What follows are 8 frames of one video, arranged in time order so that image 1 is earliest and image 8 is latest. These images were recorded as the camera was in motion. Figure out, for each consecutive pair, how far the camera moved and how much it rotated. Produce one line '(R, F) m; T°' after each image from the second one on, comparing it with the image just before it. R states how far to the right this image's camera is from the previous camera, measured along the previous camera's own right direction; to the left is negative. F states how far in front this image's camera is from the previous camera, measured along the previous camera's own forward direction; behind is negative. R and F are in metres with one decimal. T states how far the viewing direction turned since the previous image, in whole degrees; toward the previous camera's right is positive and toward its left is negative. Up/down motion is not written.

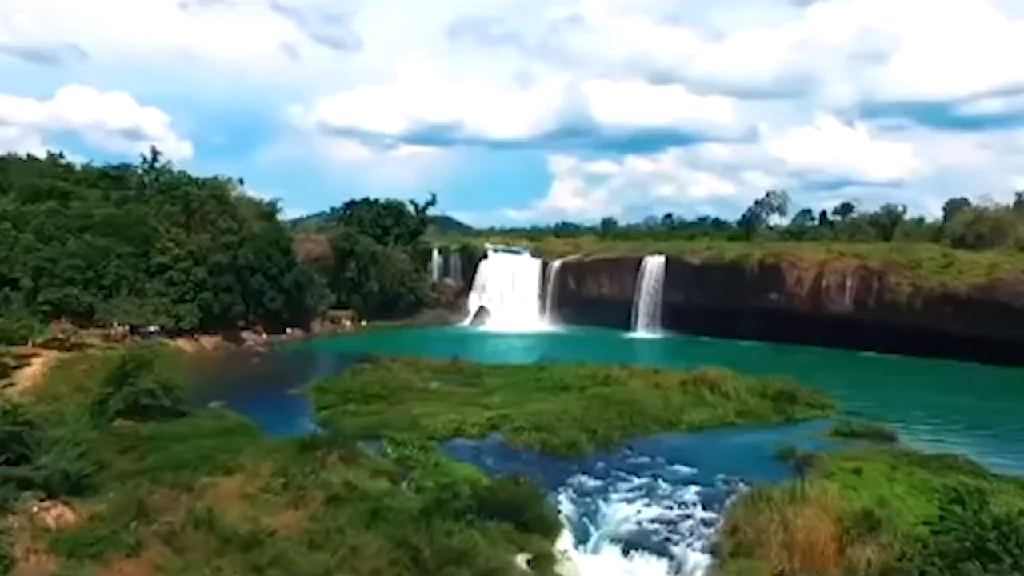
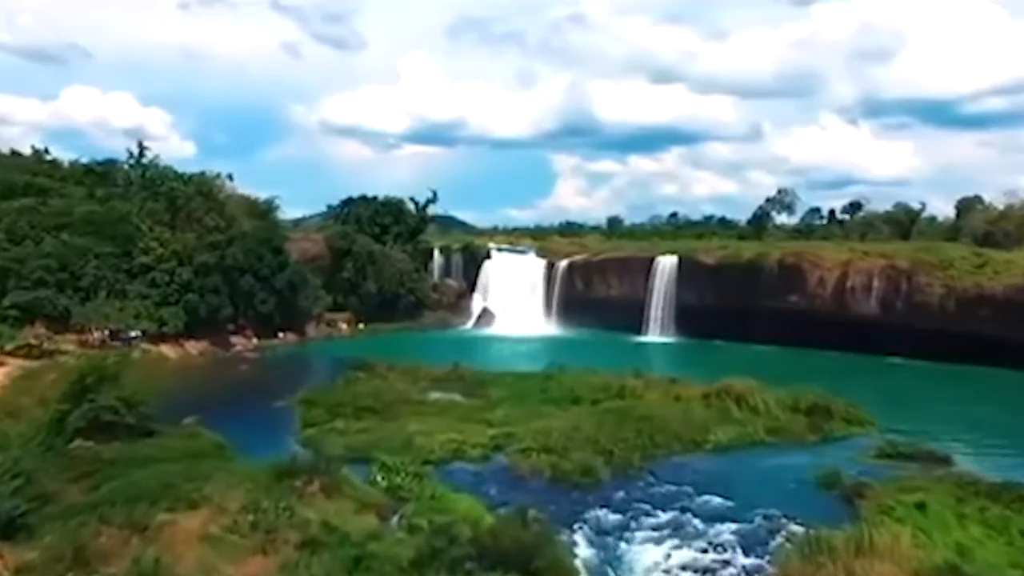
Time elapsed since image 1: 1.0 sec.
(-0.1, +3.5) m; 0°
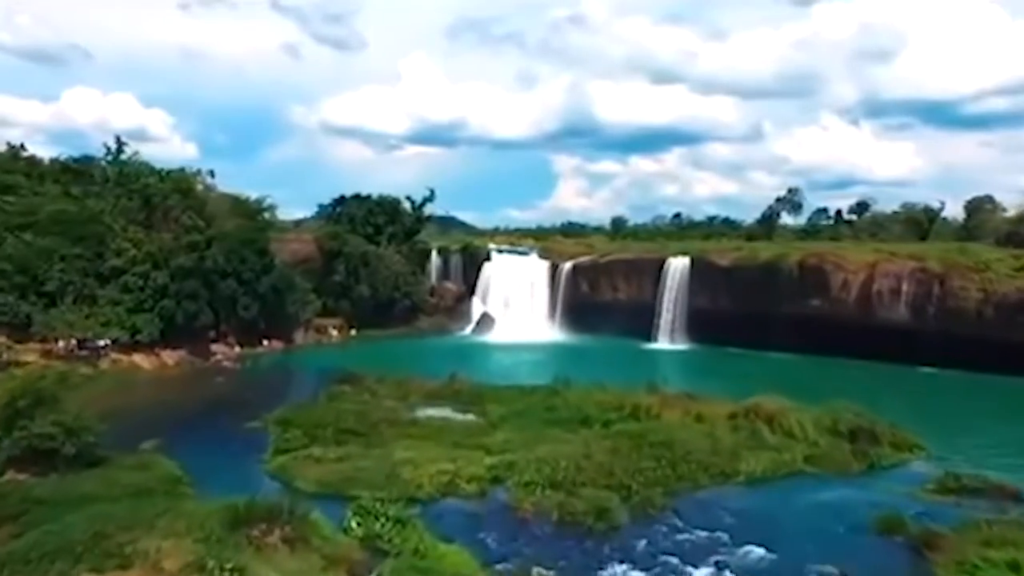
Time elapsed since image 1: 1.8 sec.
(0.0, +4.0) m; 0°
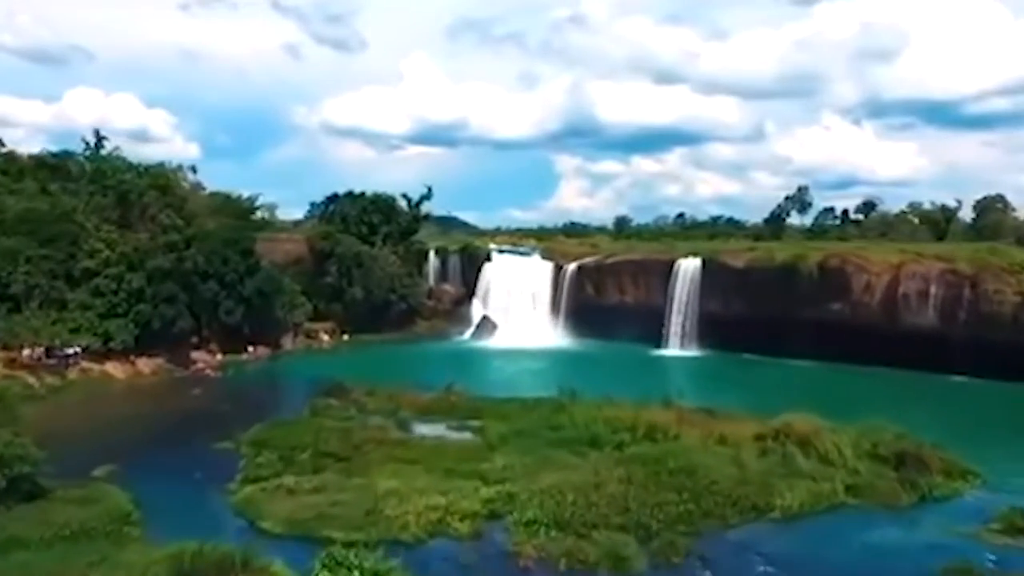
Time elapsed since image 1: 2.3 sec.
(+0.1, +3.4) m; 0°
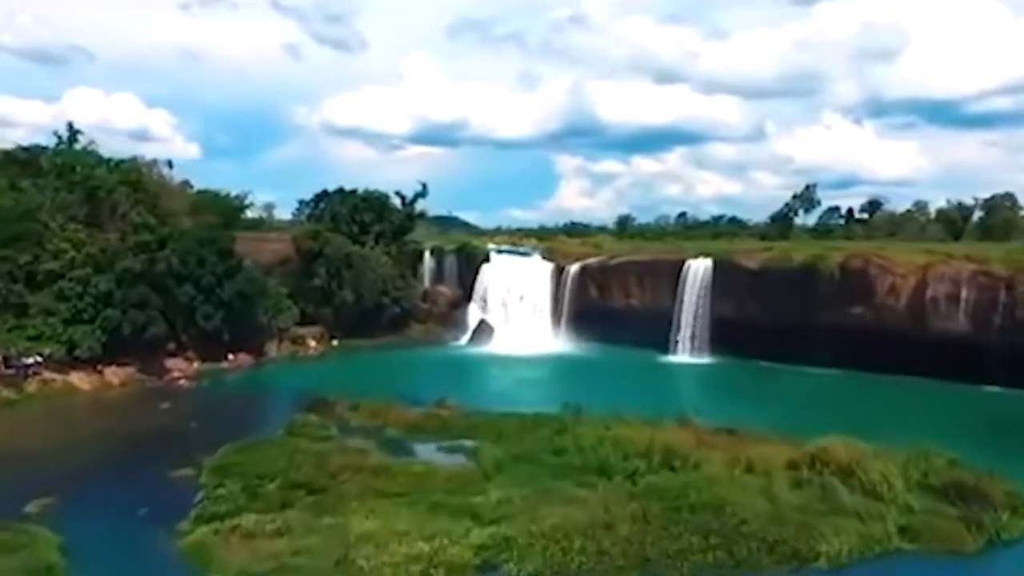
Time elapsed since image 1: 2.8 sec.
(+0.1, +3.5) m; 0°
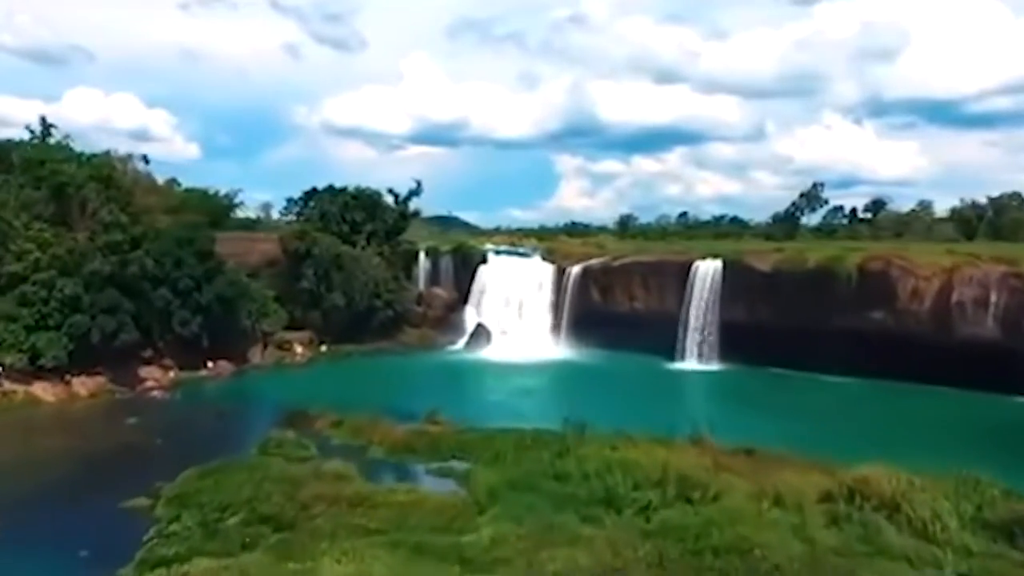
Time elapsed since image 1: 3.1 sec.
(+0.1, +3.0) m; 0°
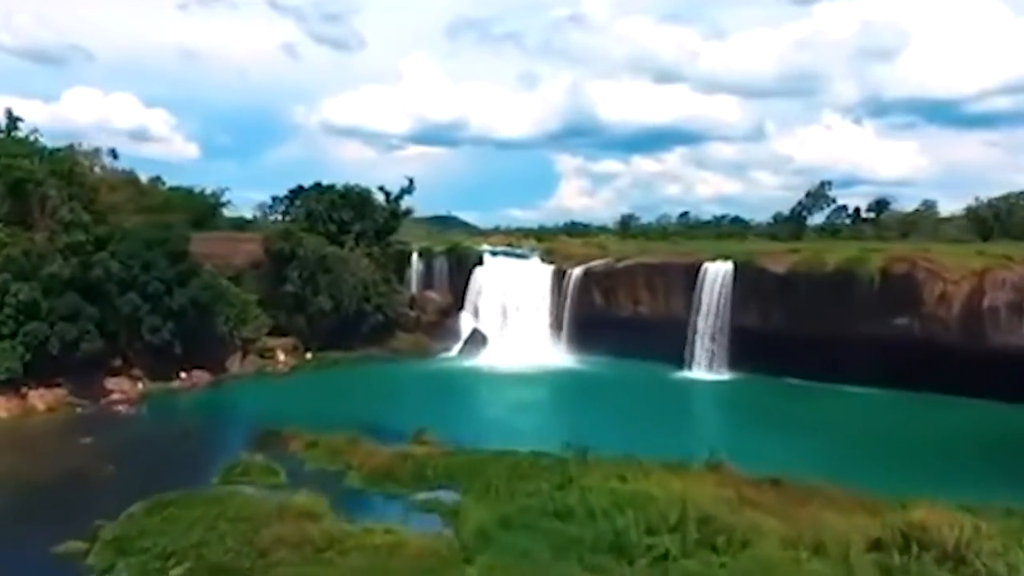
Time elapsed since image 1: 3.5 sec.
(+0.2, +3.3) m; 0°
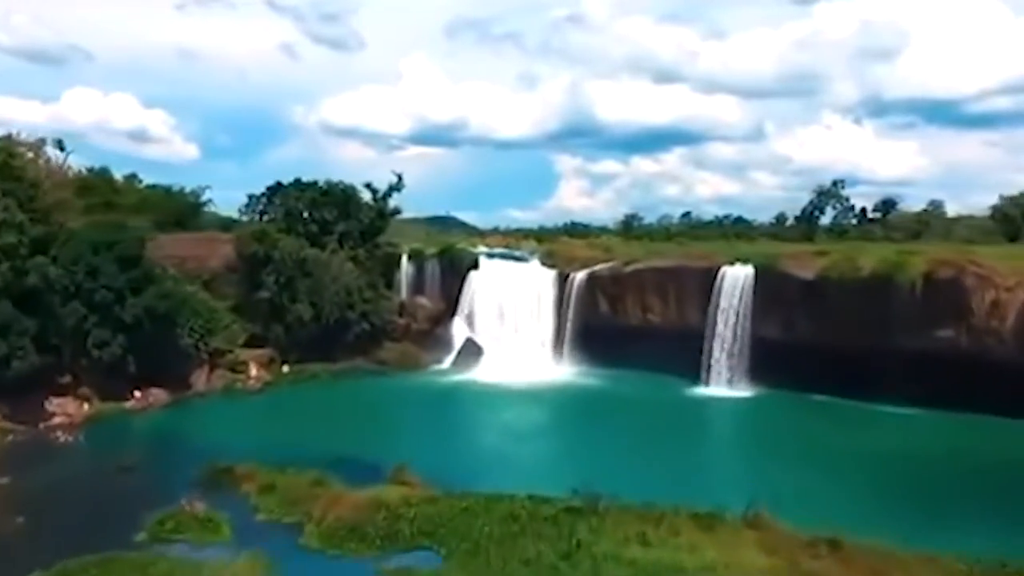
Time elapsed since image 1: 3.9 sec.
(+0.1, +4.8) m; 0°
